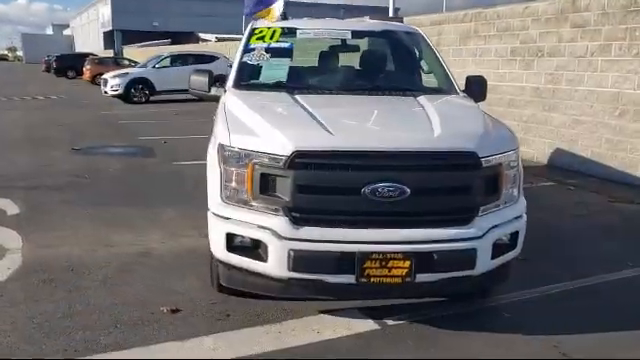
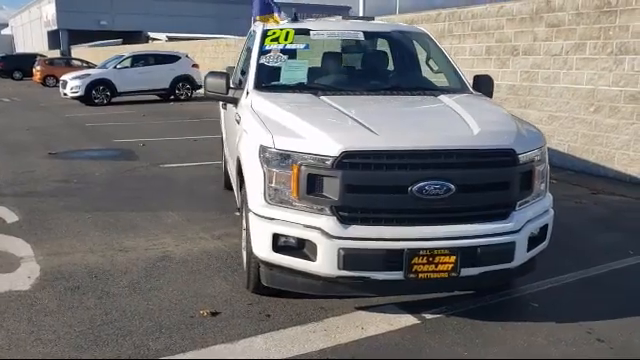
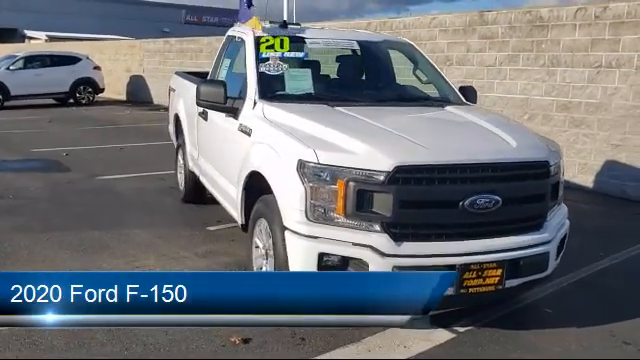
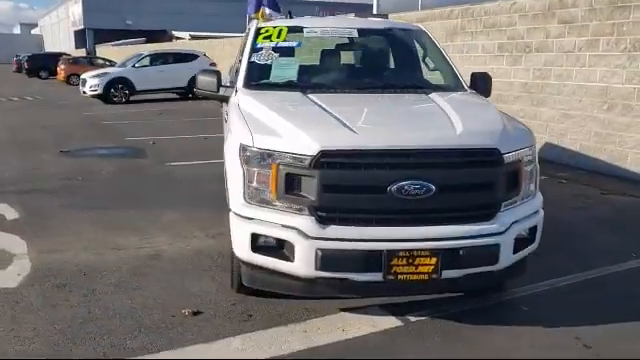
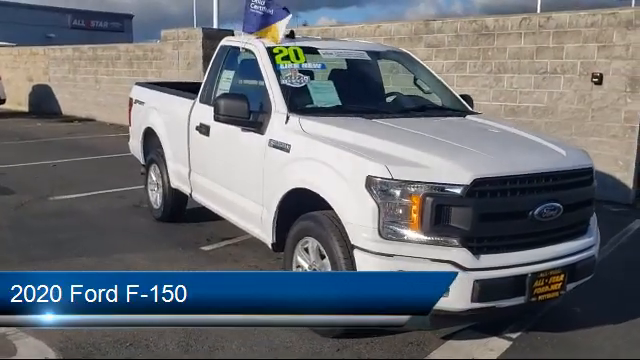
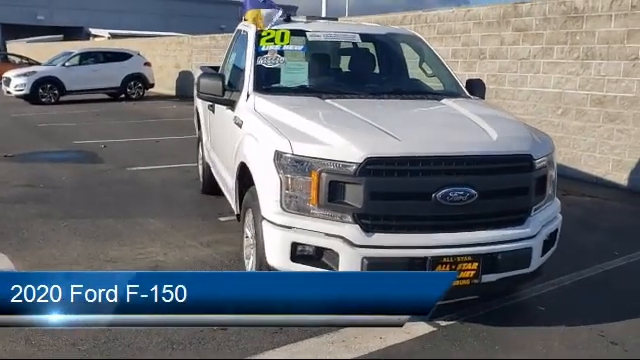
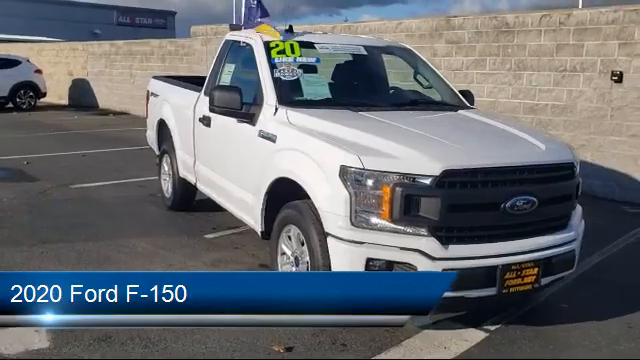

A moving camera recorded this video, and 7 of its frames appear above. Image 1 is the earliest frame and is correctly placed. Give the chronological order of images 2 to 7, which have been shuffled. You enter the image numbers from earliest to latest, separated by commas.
4, 2, 6, 3, 7, 5
